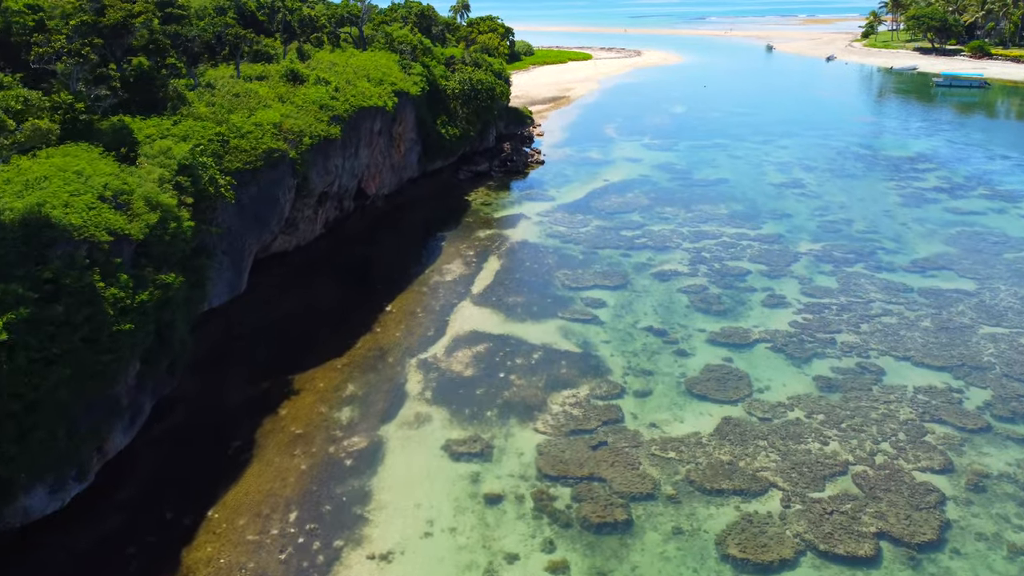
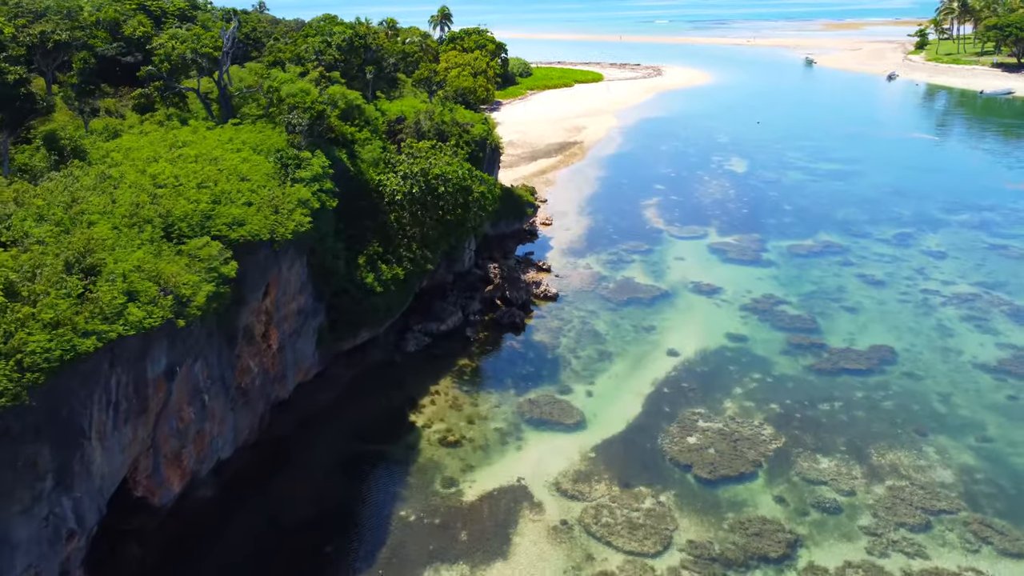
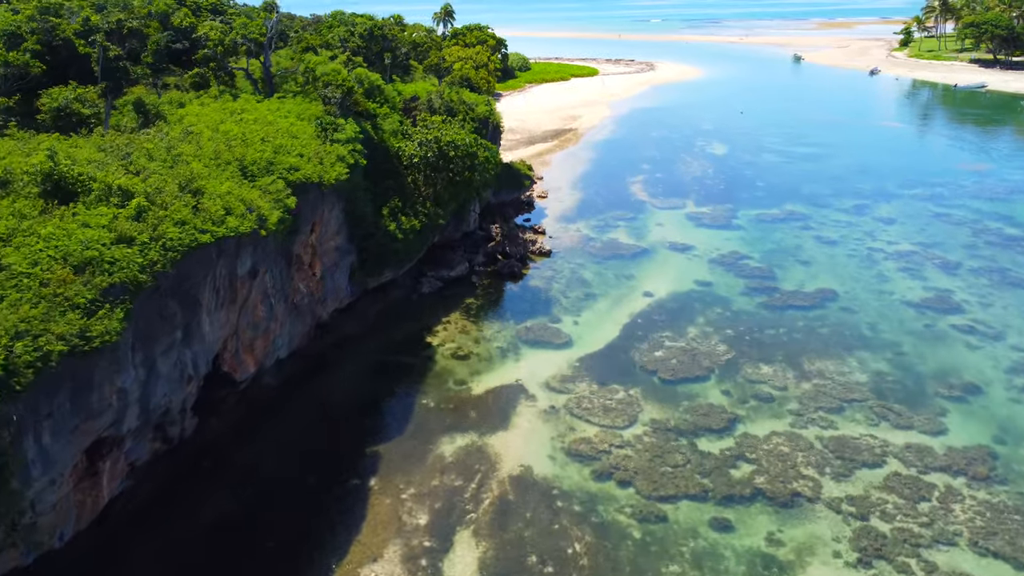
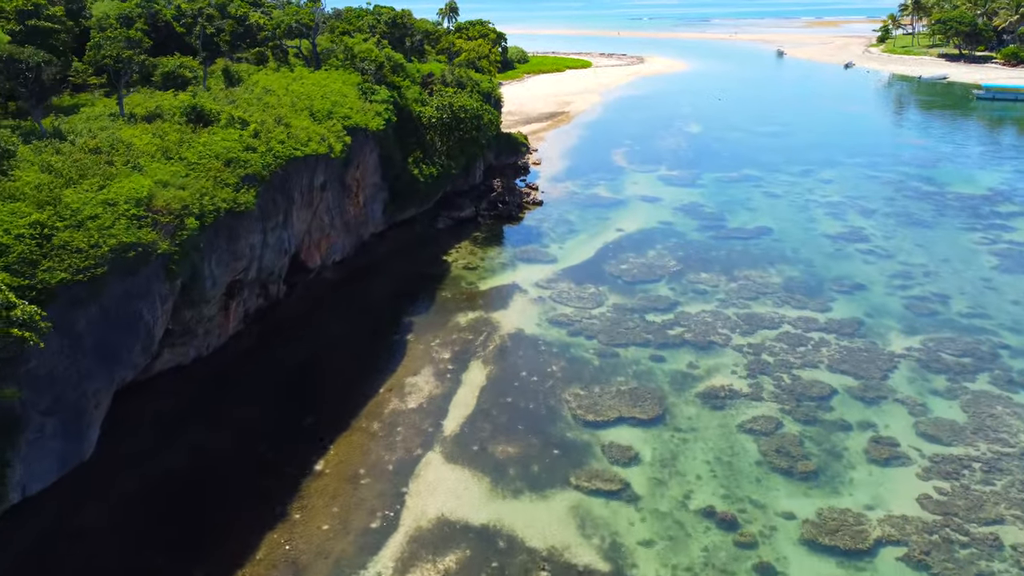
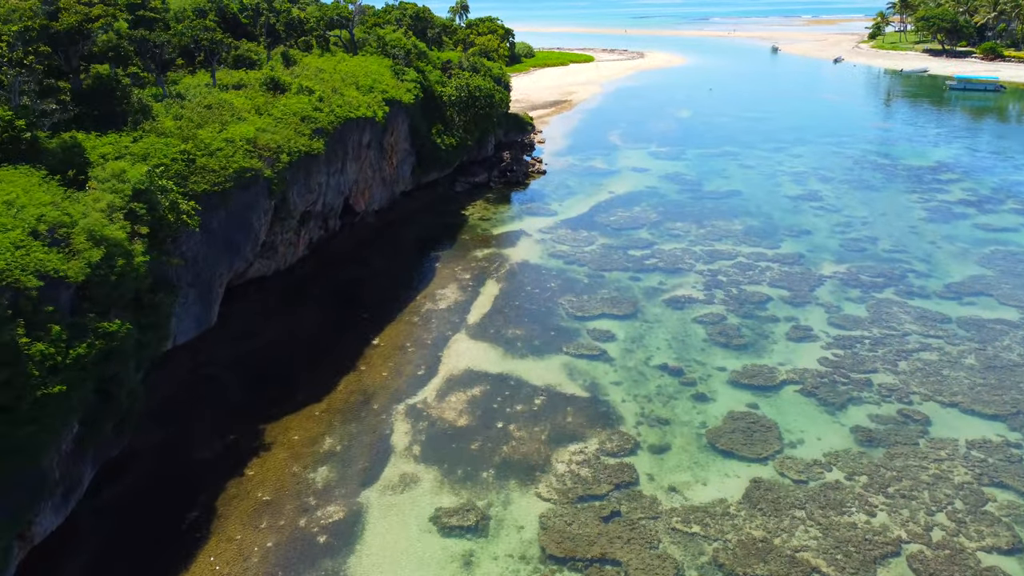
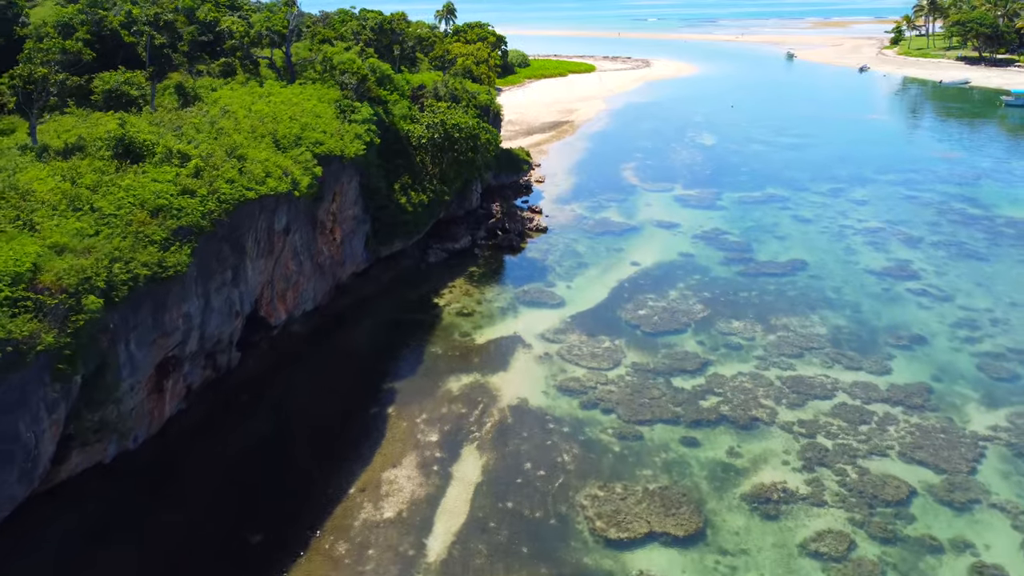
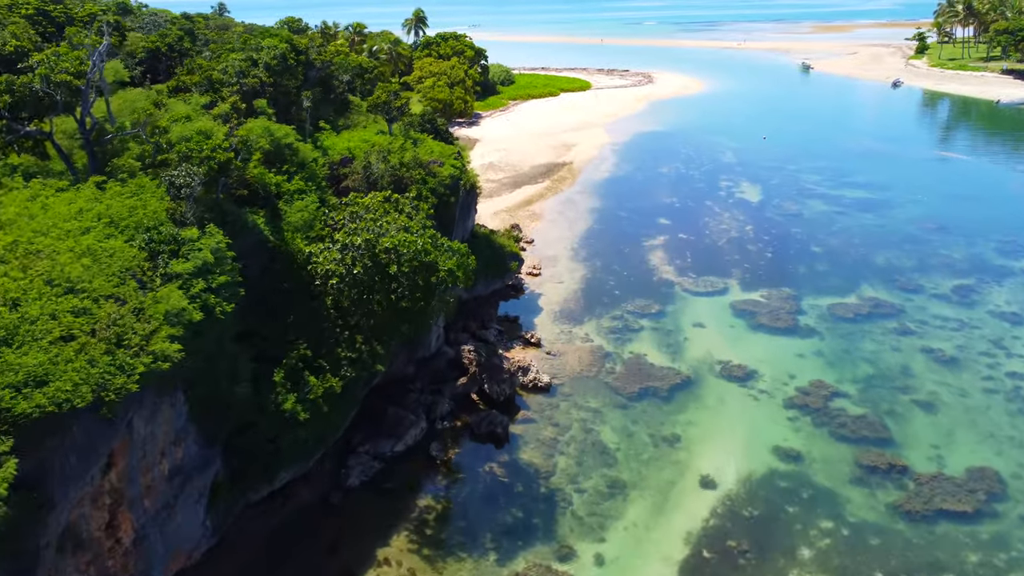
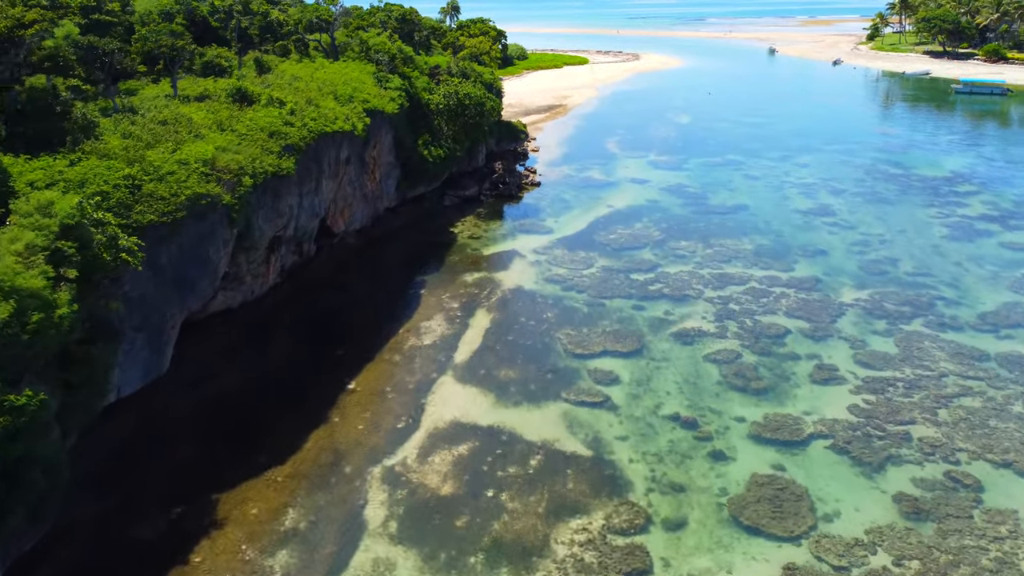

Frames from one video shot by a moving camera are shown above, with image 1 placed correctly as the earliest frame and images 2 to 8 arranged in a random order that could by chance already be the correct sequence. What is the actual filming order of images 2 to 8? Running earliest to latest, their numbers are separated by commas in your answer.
5, 8, 4, 6, 3, 2, 7
